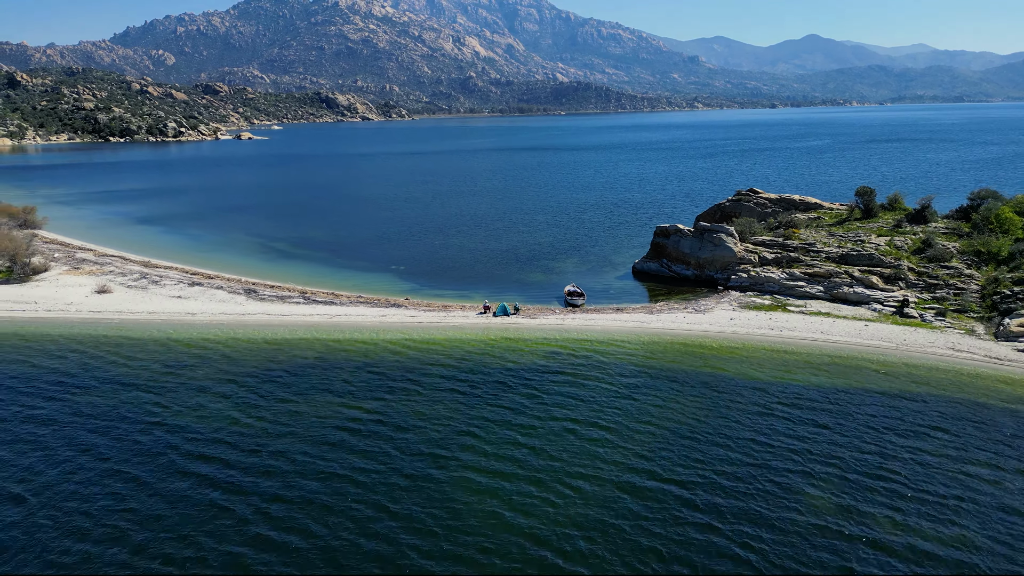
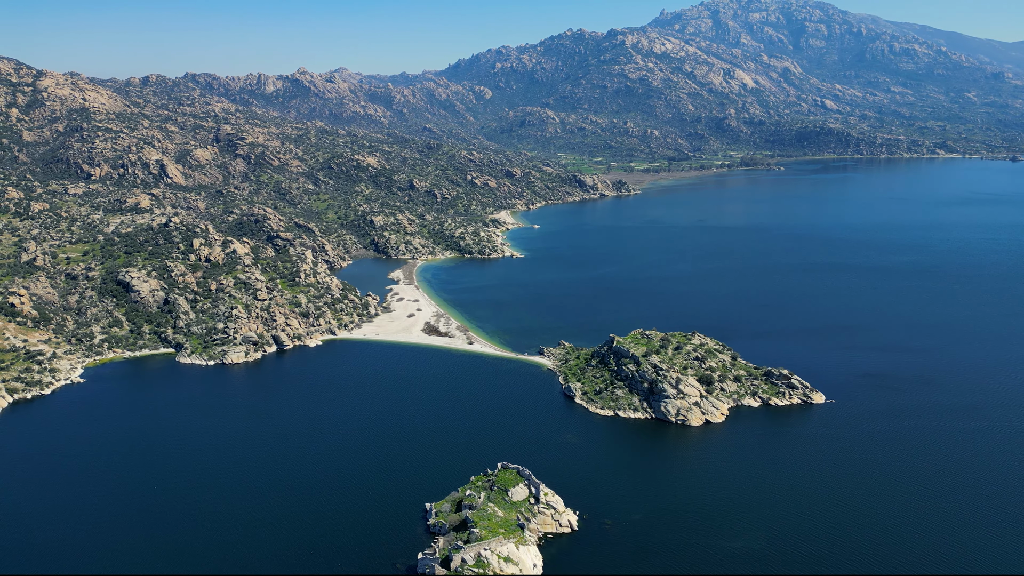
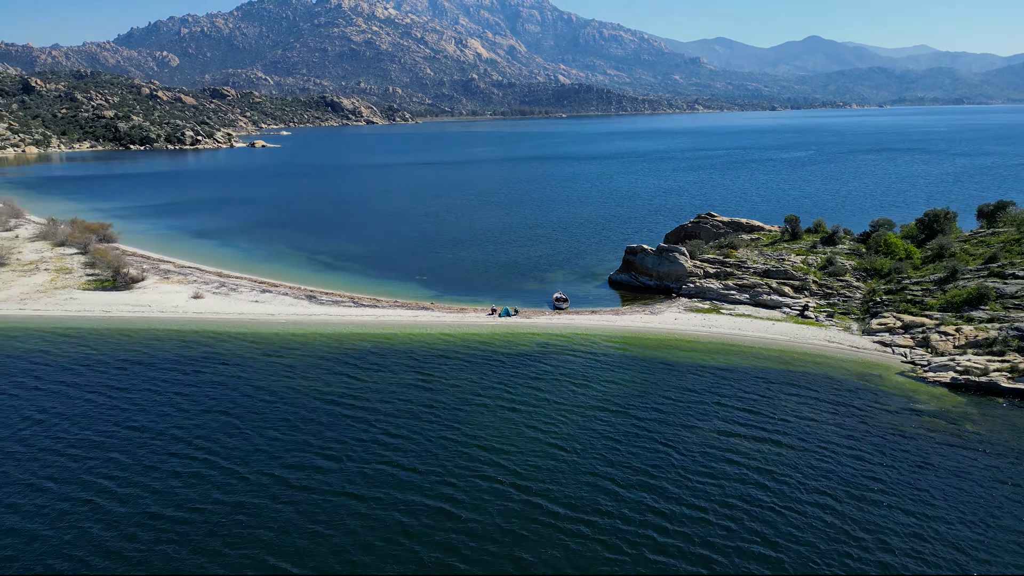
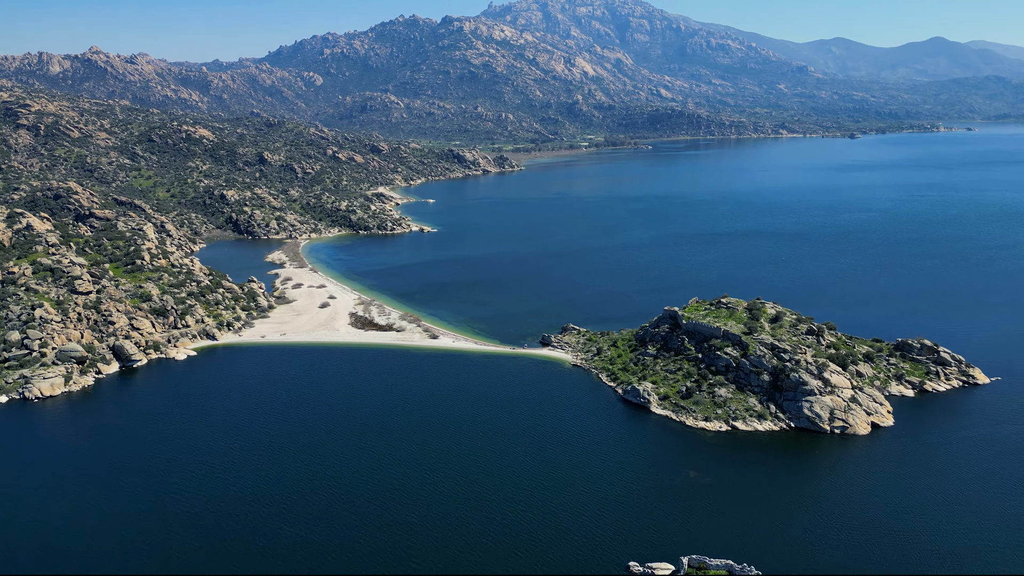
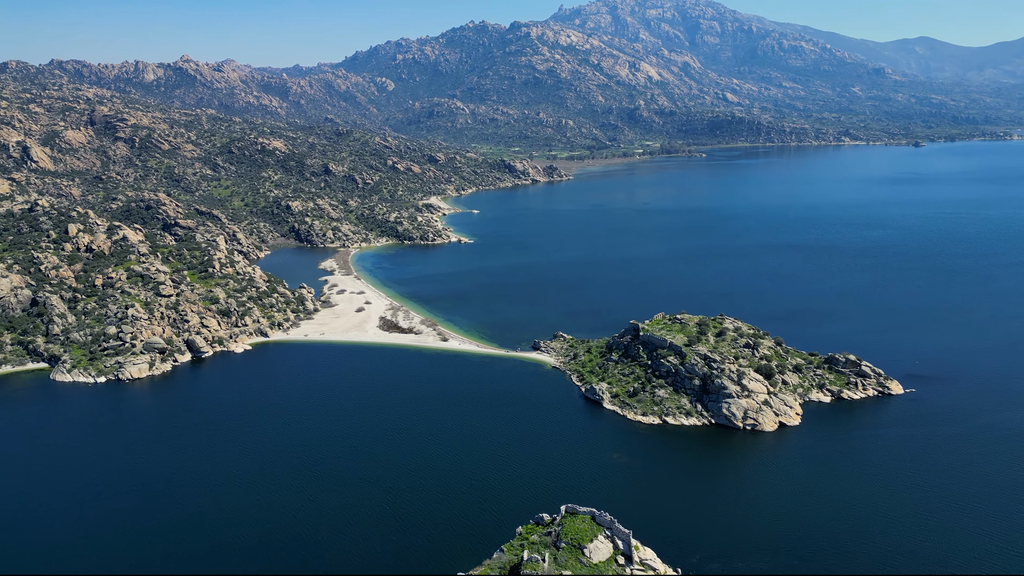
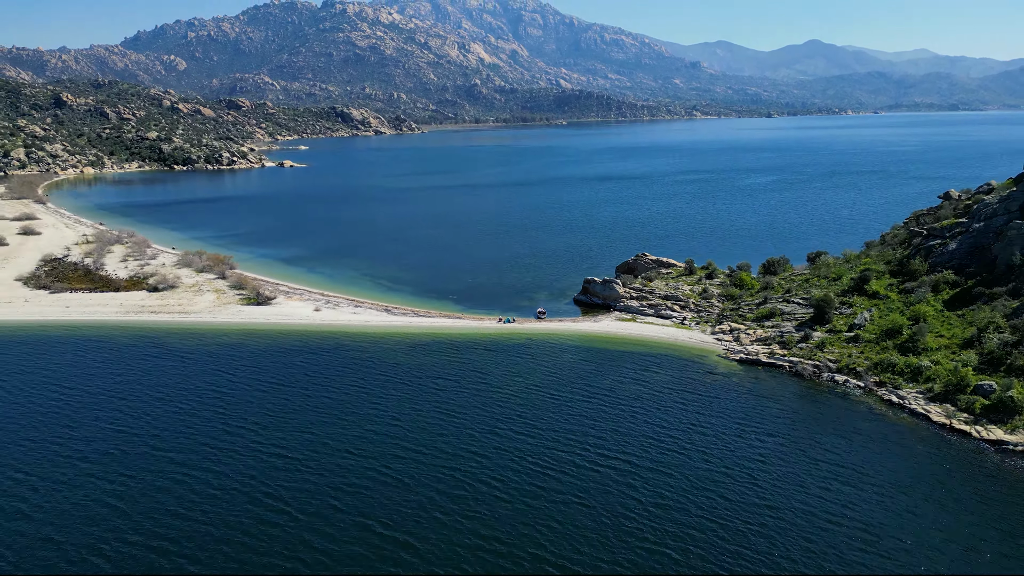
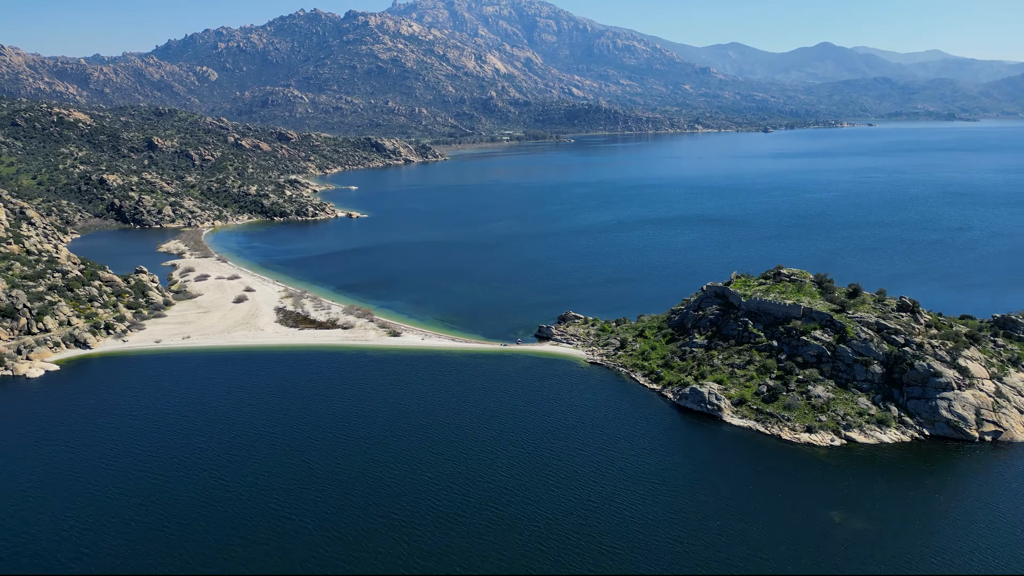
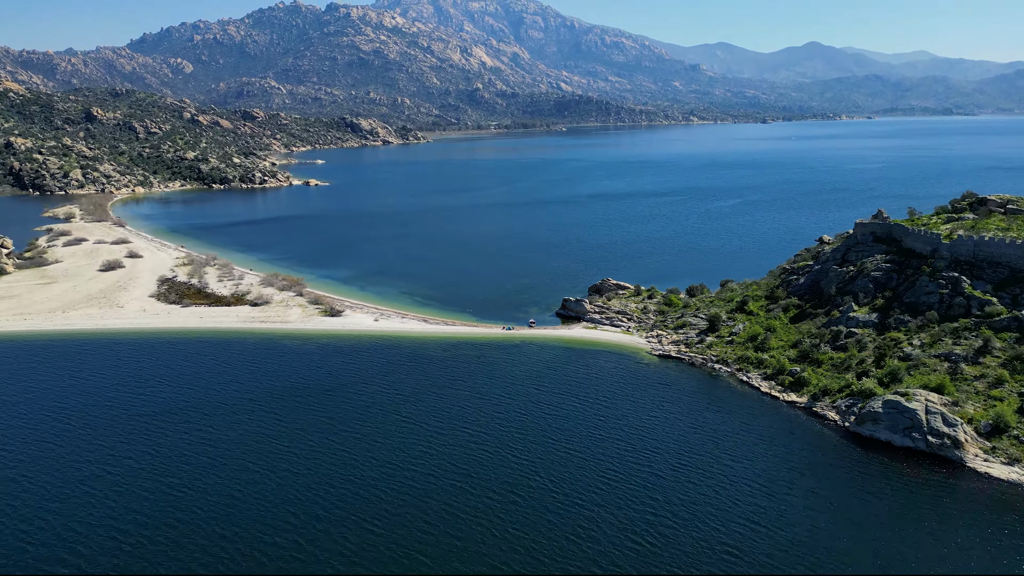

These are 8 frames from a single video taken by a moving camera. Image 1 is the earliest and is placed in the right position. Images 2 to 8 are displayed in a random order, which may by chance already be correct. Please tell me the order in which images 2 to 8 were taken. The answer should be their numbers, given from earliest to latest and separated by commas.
3, 6, 8, 7, 4, 5, 2
